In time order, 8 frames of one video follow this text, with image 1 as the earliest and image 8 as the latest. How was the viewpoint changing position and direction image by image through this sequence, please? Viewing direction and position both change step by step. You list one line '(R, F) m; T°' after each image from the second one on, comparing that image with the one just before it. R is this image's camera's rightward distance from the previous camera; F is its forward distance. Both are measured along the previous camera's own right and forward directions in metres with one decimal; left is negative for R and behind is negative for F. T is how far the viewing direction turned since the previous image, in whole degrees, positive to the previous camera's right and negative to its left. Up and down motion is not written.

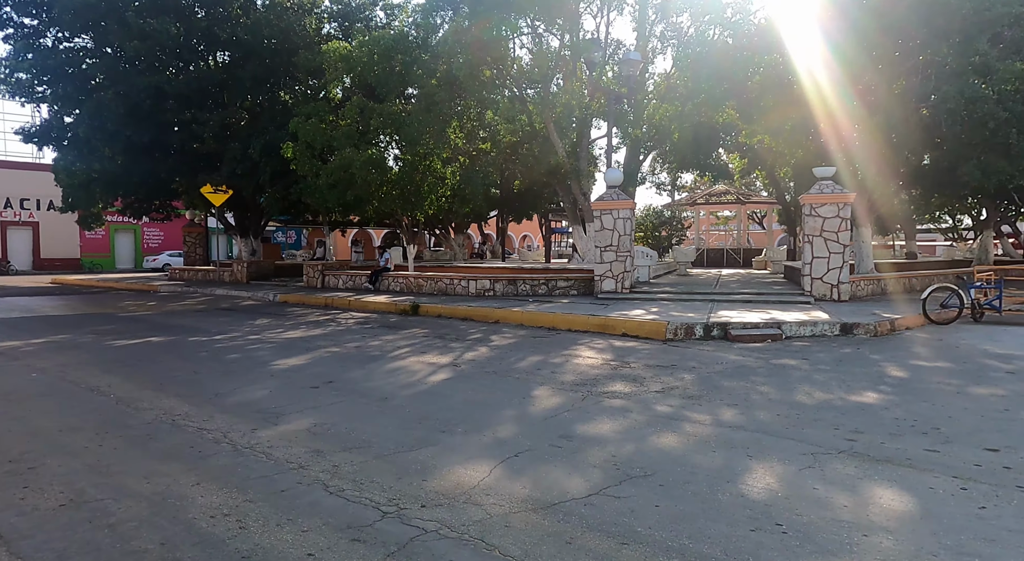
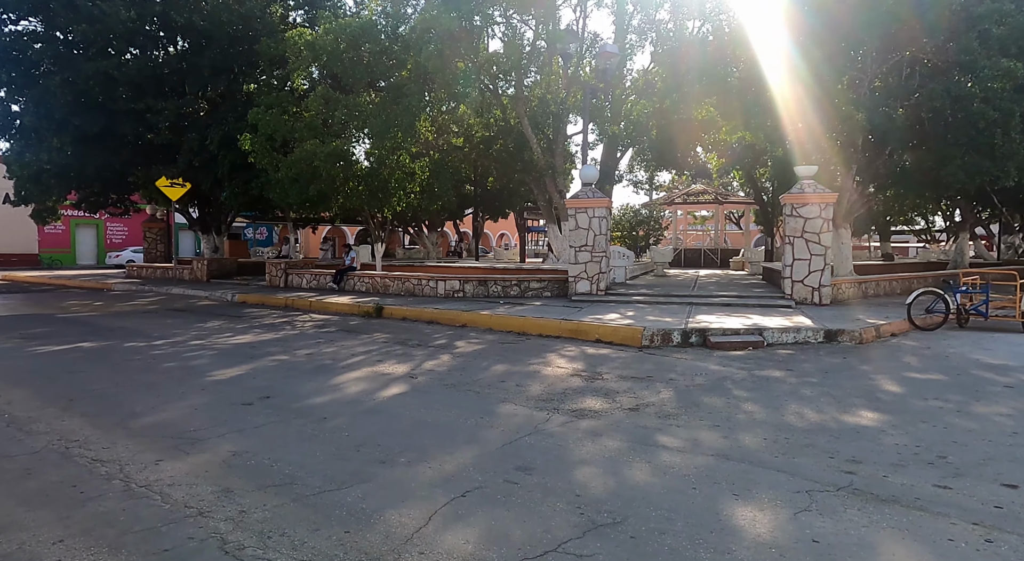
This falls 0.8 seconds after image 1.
(+0.2, +0.7) m; +2°
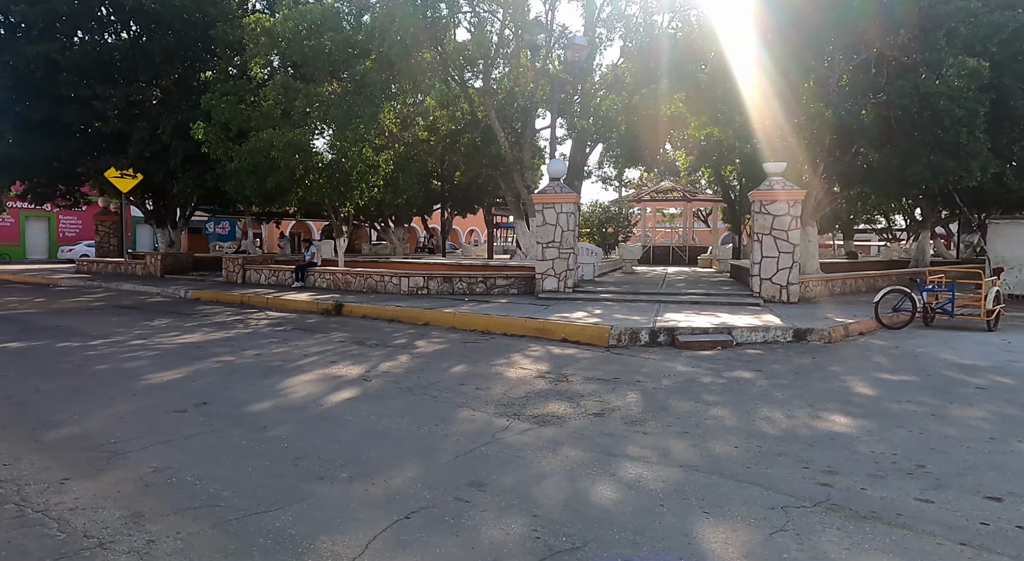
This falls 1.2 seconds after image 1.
(+0.1, +0.4) m; +3°
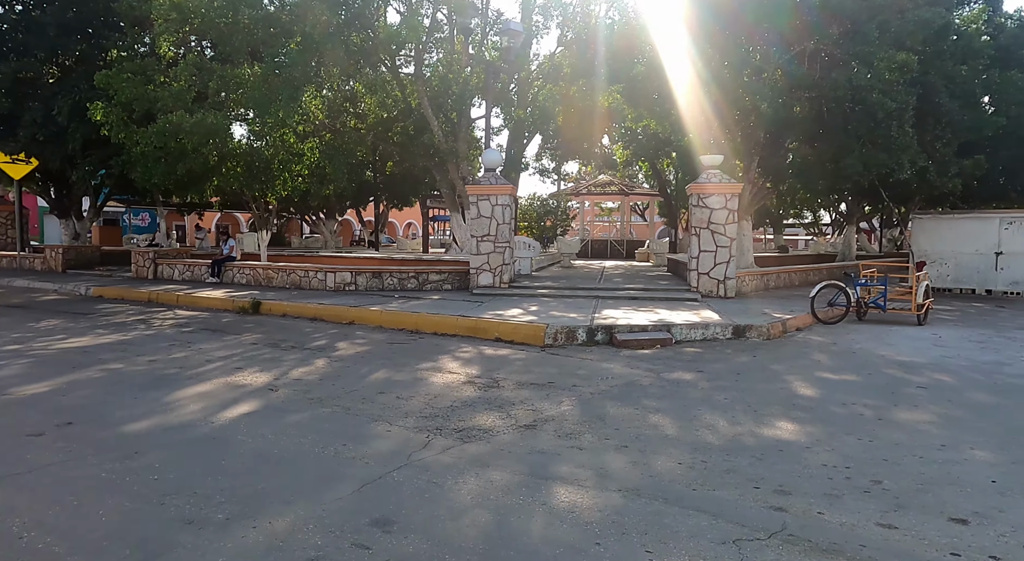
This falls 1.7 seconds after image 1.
(+0.2, +0.6) m; +5°
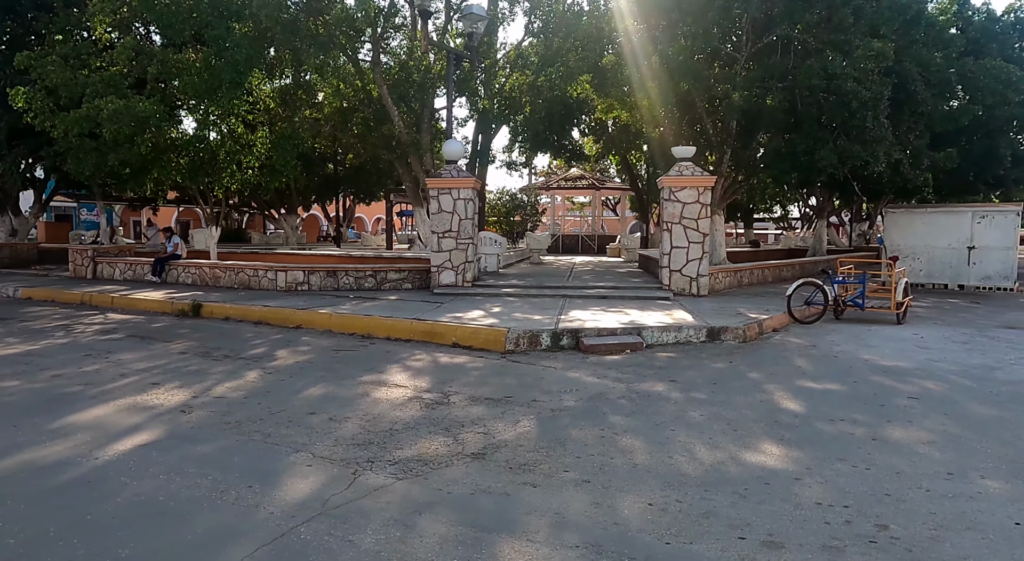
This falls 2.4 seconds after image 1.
(+0.2, +0.7) m; +2°
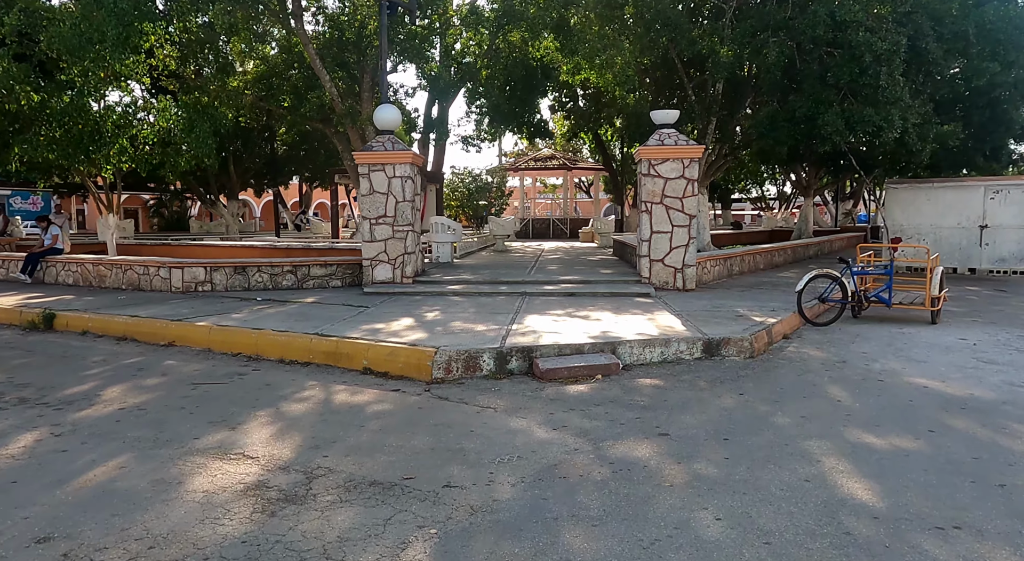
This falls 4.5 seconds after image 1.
(+0.5, +2.2) m; +2°
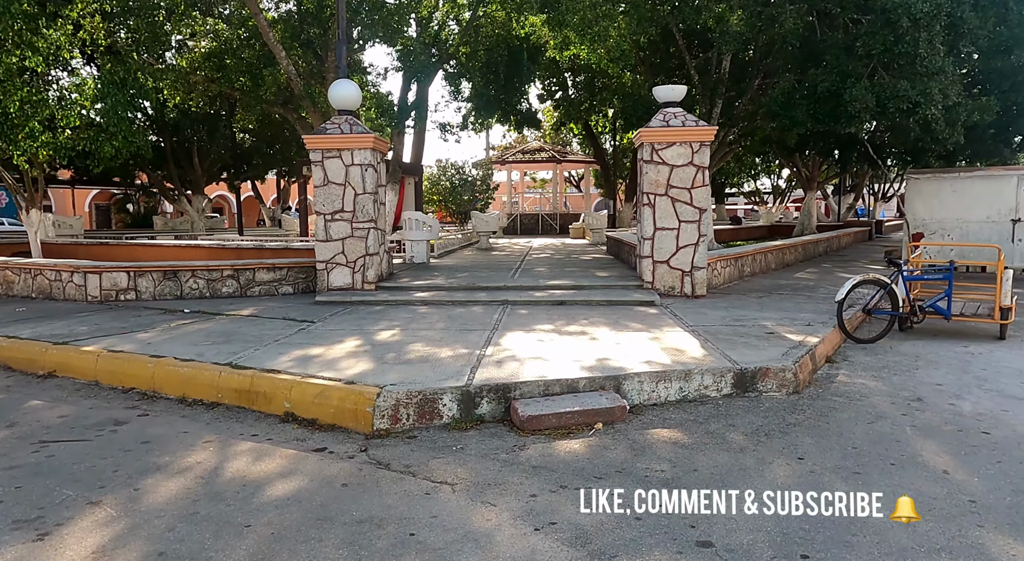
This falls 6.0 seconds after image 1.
(+0.2, +1.6) m; +1°
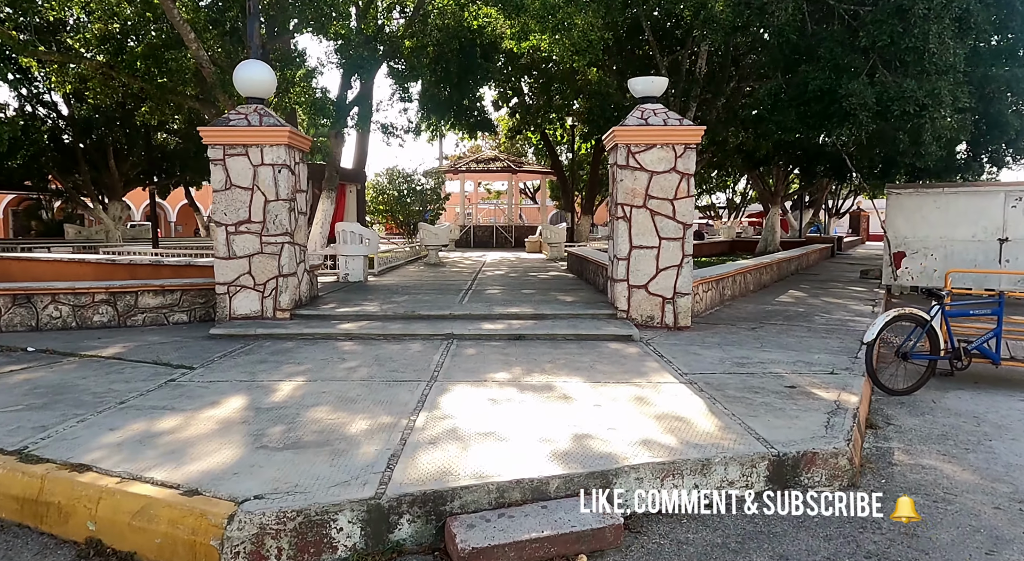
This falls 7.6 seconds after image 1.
(+0.1, +1.6) m; +4°
